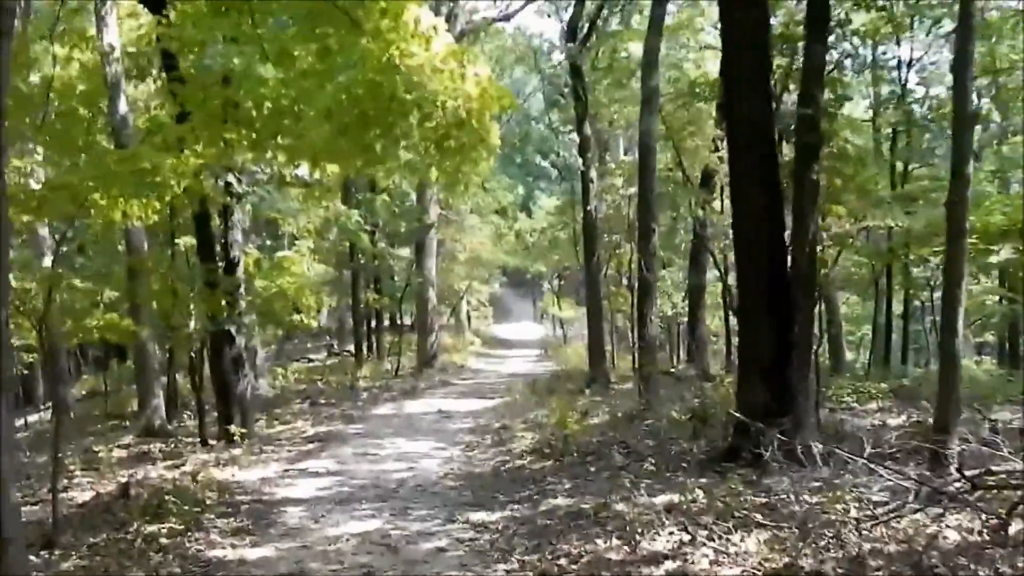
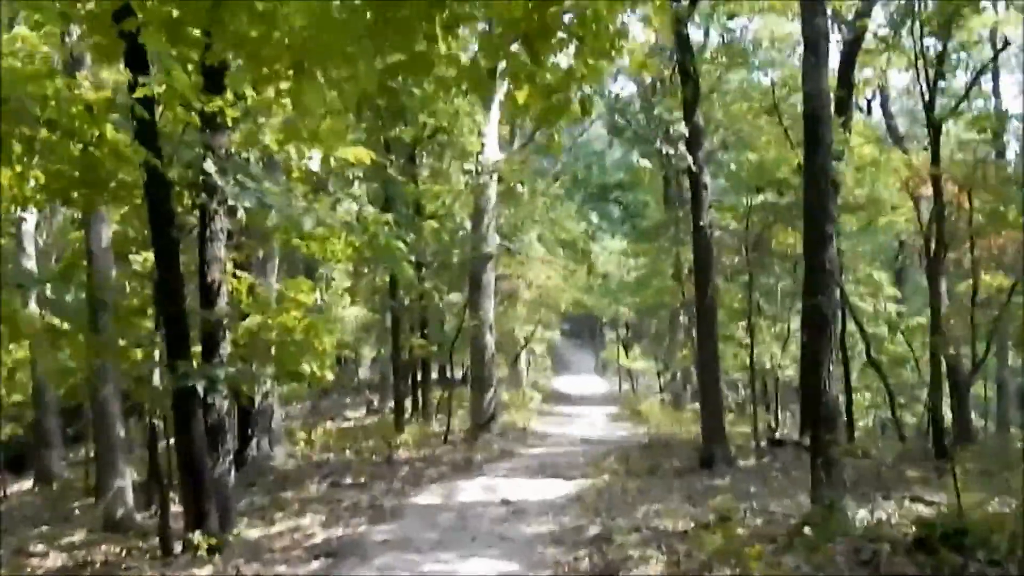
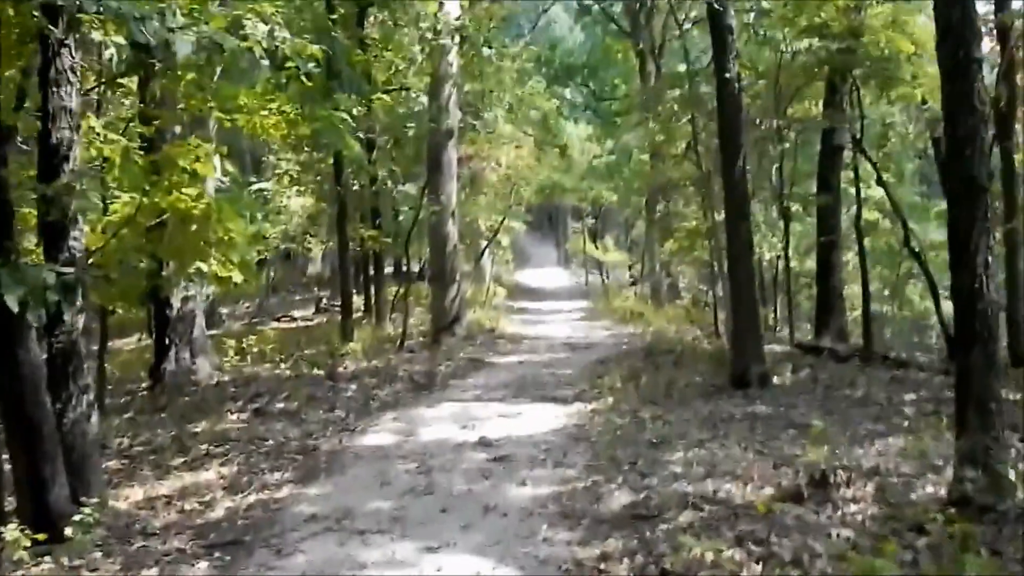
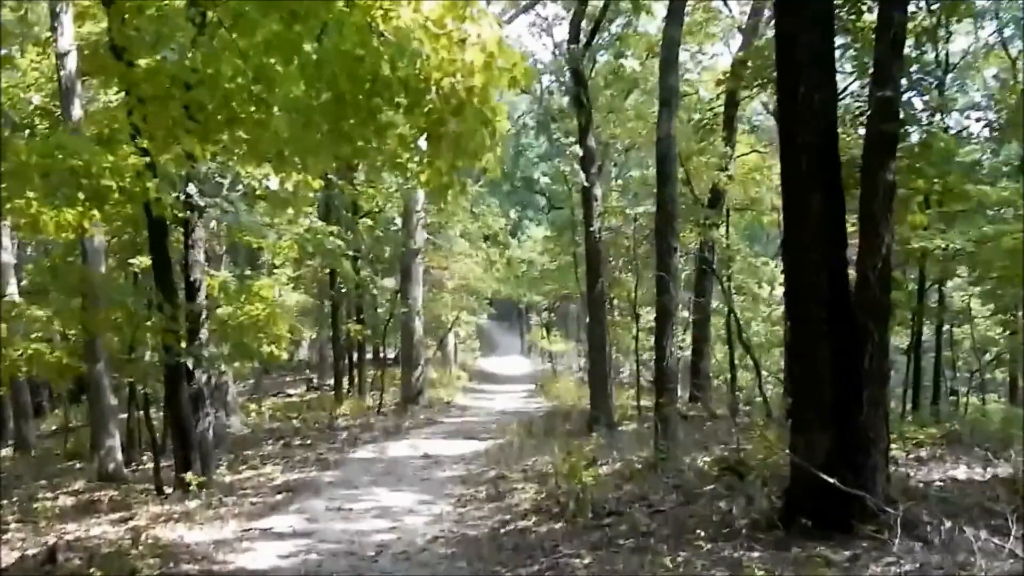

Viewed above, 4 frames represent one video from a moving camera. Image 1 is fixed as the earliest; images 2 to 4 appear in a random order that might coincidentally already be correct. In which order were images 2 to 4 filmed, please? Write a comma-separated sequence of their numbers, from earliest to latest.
4, 2, 3
